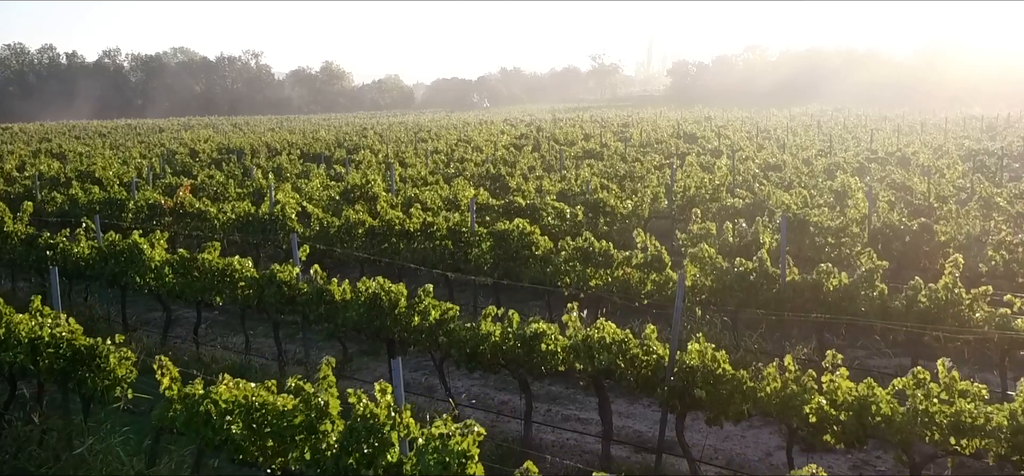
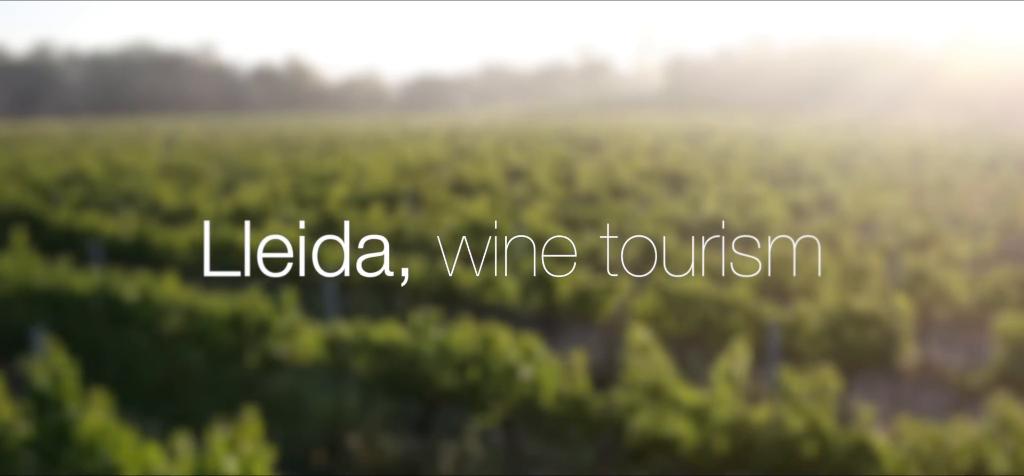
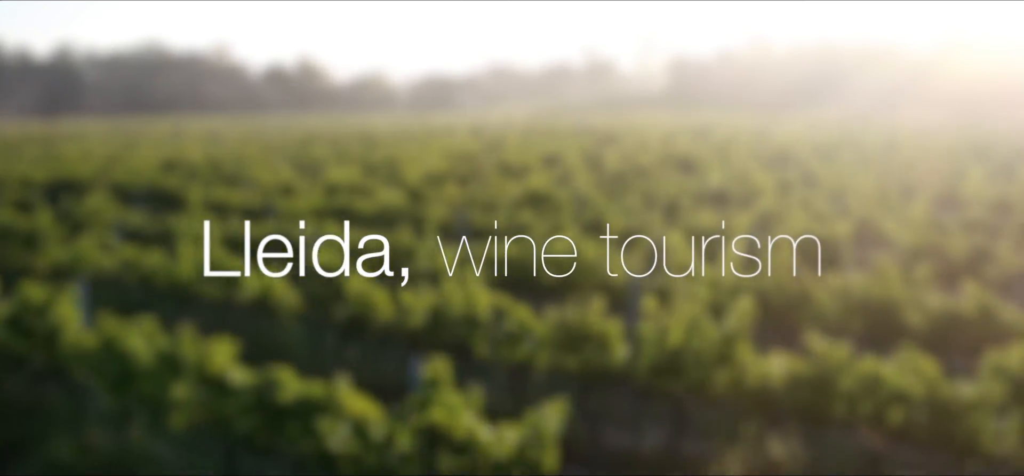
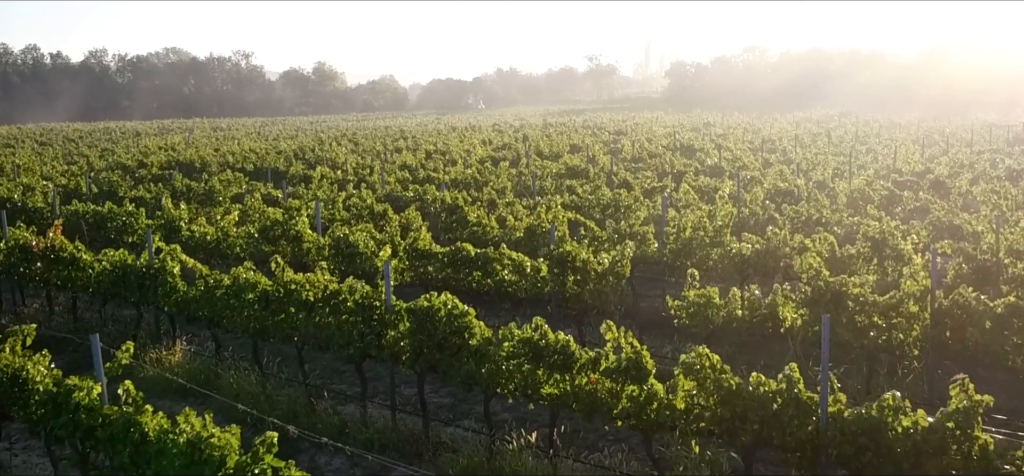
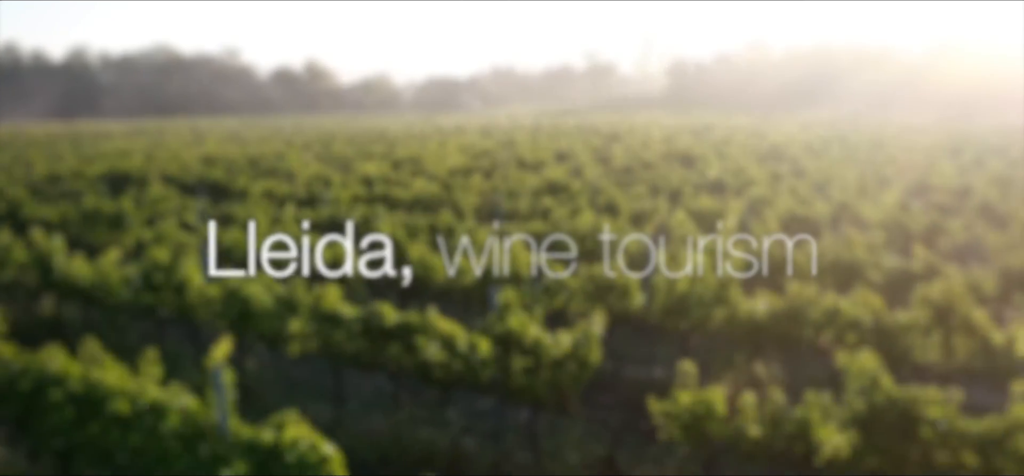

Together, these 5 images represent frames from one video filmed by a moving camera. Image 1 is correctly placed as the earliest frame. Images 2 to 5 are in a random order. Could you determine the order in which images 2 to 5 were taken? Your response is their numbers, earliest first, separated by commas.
4, 5, 3, 2
